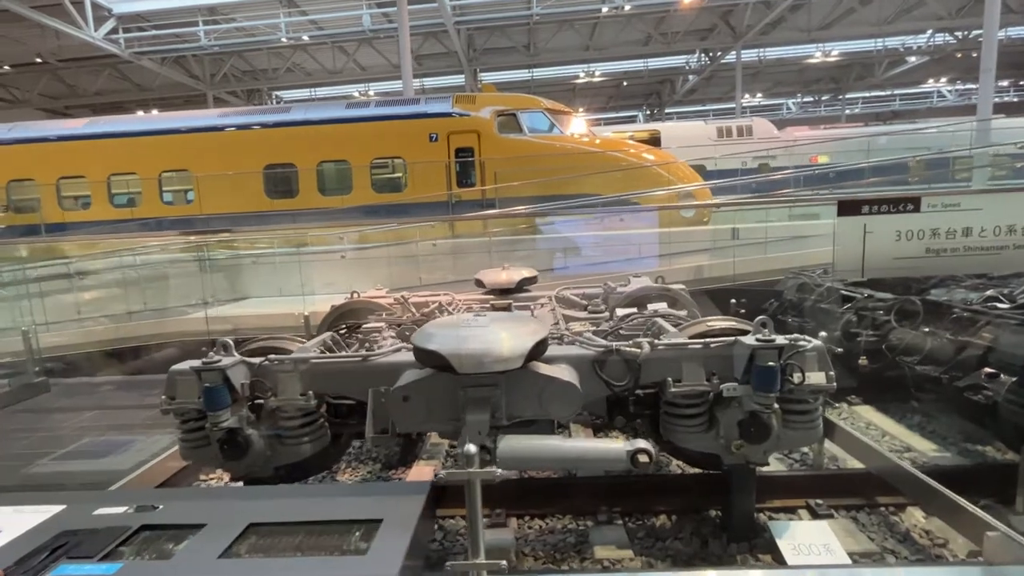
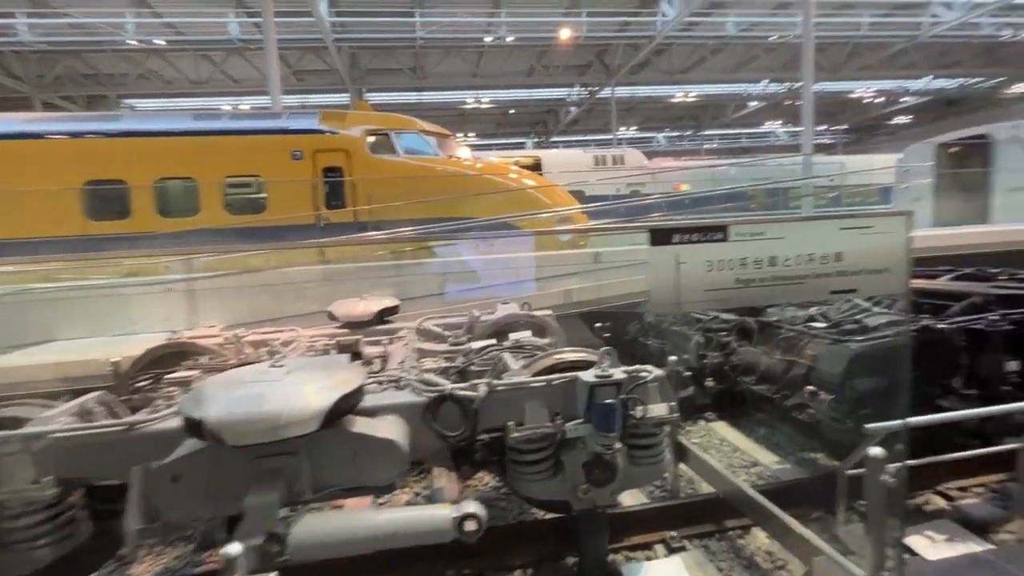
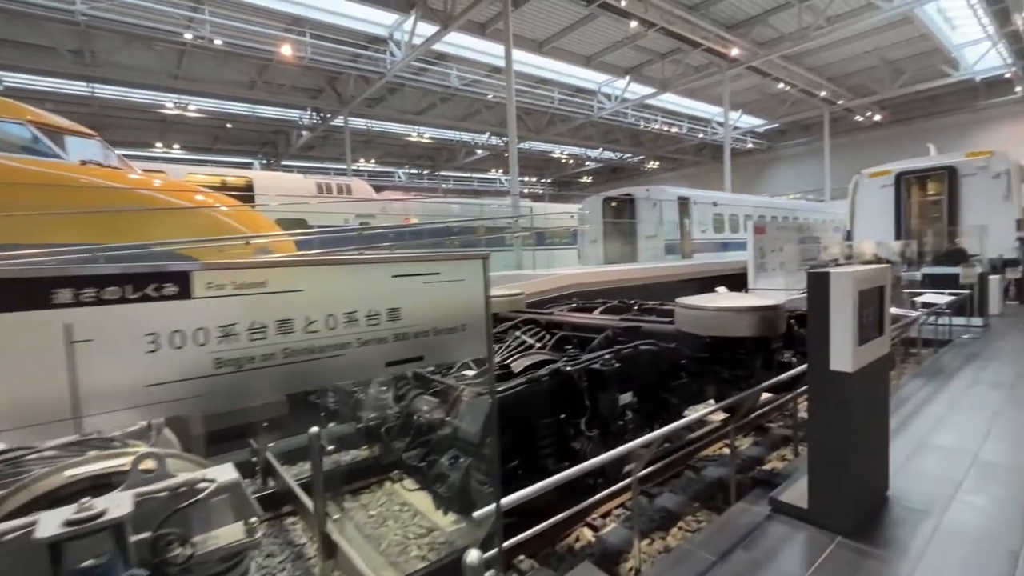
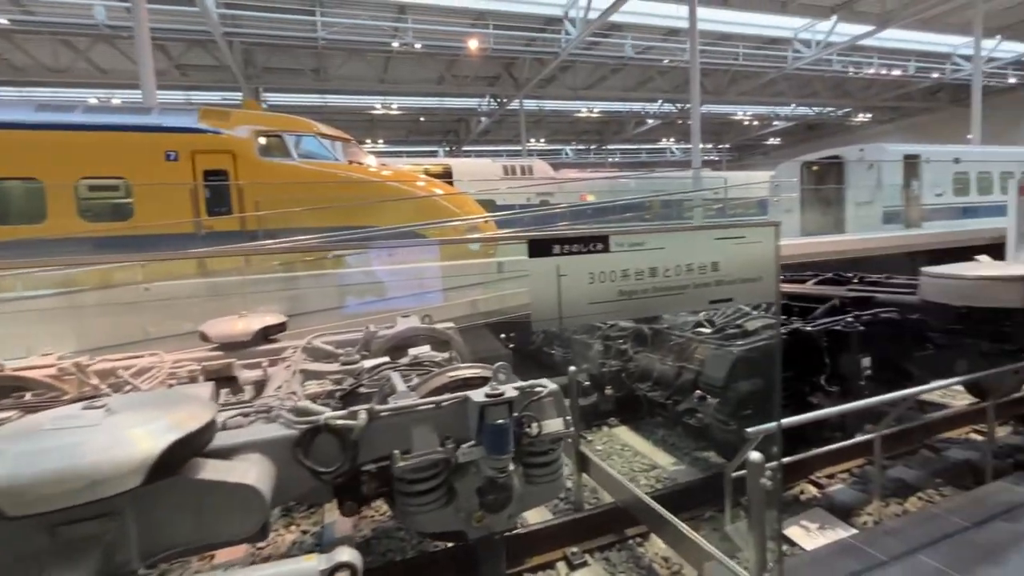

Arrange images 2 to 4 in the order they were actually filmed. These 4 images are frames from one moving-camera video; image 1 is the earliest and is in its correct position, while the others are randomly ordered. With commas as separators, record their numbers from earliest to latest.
2, 4, 3
